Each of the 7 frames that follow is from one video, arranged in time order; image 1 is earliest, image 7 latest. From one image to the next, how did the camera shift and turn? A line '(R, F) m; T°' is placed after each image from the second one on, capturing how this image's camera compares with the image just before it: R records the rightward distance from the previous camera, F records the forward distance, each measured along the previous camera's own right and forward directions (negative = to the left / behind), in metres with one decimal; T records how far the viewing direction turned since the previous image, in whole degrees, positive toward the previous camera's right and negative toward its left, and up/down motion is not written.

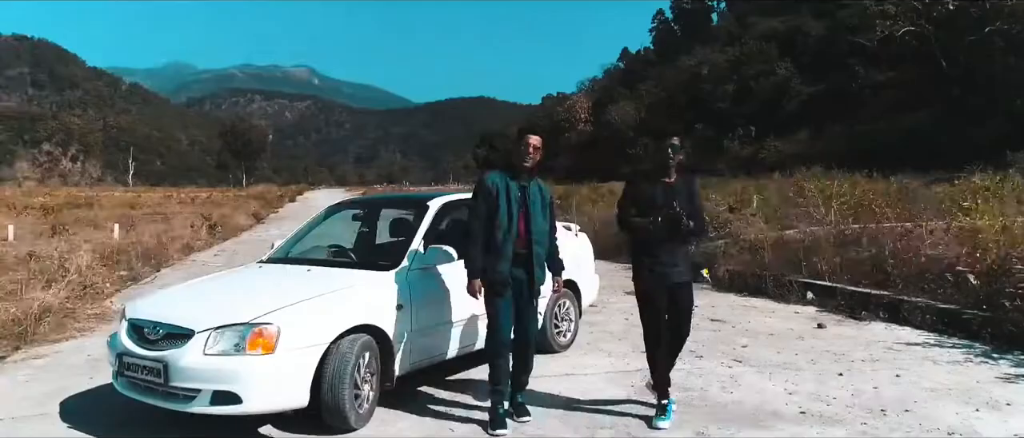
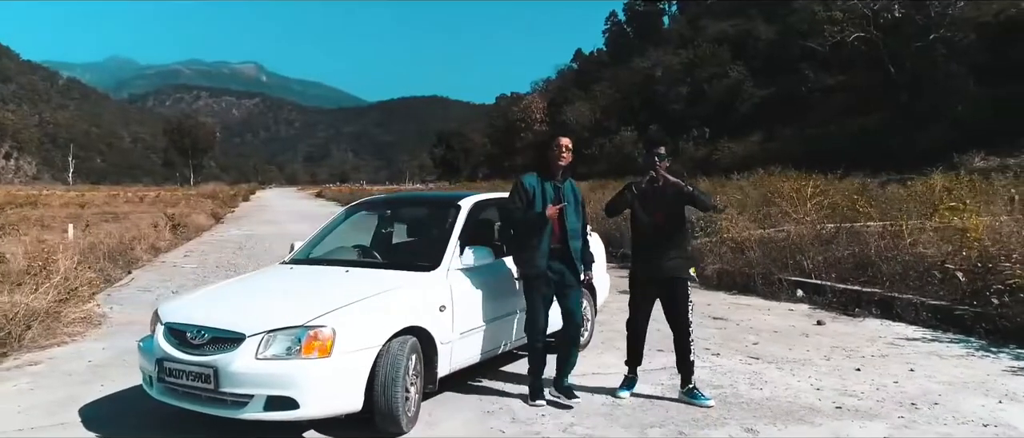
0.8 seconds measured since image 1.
(-0.6, 0.0) m; +4°
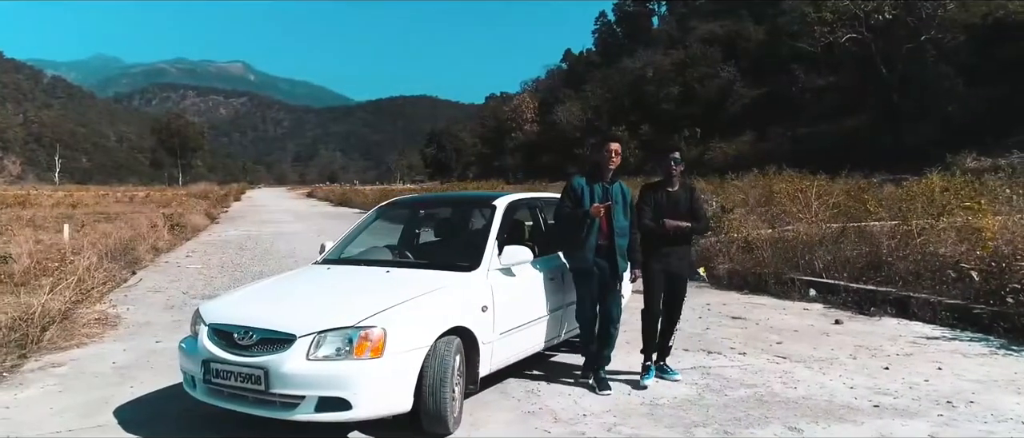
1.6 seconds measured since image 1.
(-0.4, 0.0) m; +1°
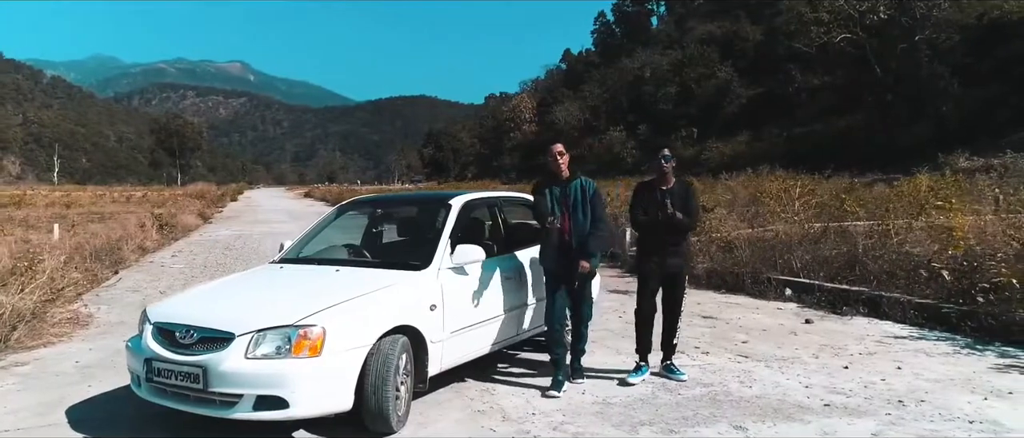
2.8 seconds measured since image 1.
(+0.3, 0.0) m; 0°
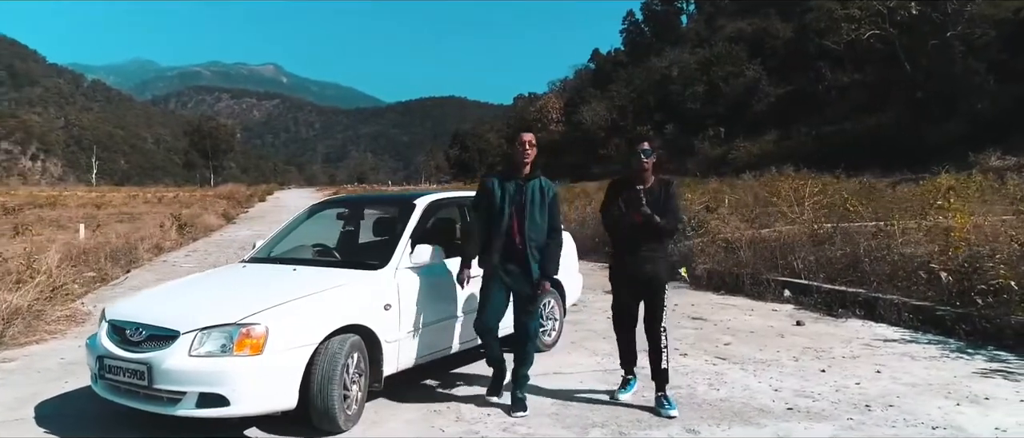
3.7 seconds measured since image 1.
(+0.5, 0.0) m; -3°
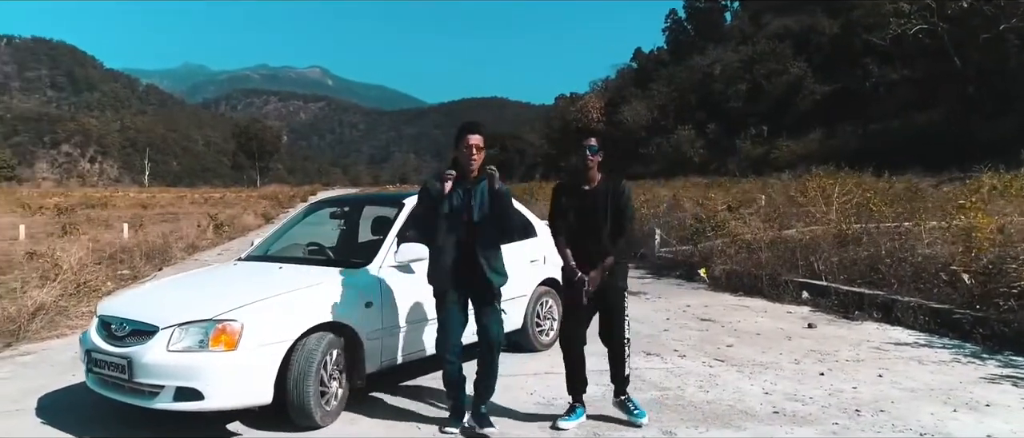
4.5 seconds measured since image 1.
(+0.4, 0.0) m; -4°
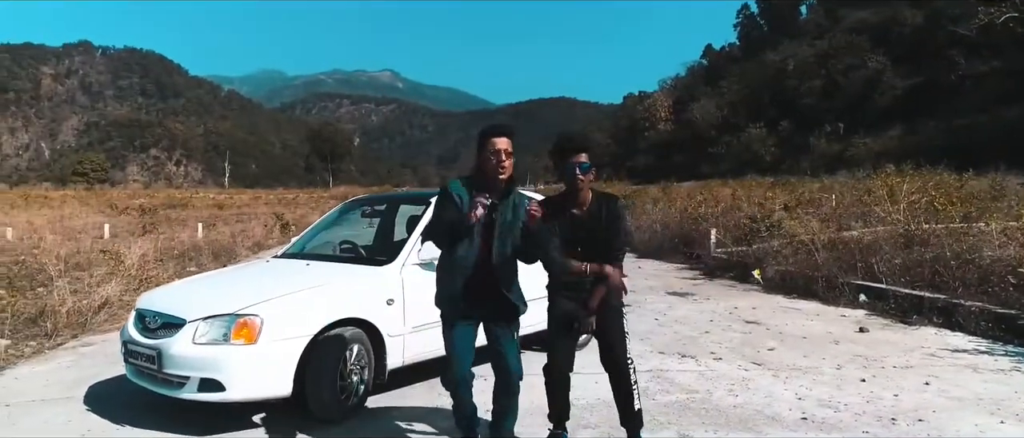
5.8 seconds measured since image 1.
(+0.3, 0.0) m; -5°
